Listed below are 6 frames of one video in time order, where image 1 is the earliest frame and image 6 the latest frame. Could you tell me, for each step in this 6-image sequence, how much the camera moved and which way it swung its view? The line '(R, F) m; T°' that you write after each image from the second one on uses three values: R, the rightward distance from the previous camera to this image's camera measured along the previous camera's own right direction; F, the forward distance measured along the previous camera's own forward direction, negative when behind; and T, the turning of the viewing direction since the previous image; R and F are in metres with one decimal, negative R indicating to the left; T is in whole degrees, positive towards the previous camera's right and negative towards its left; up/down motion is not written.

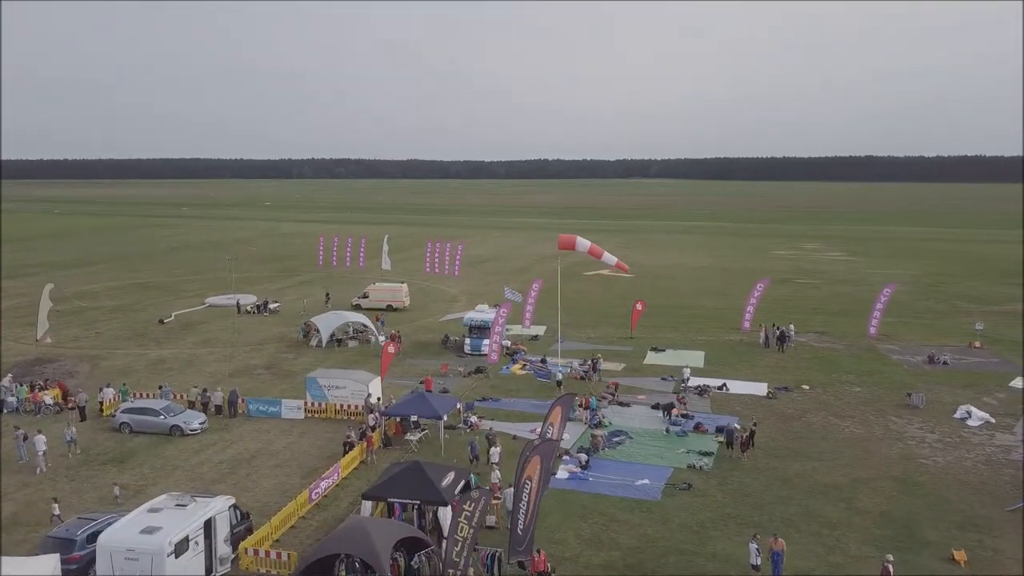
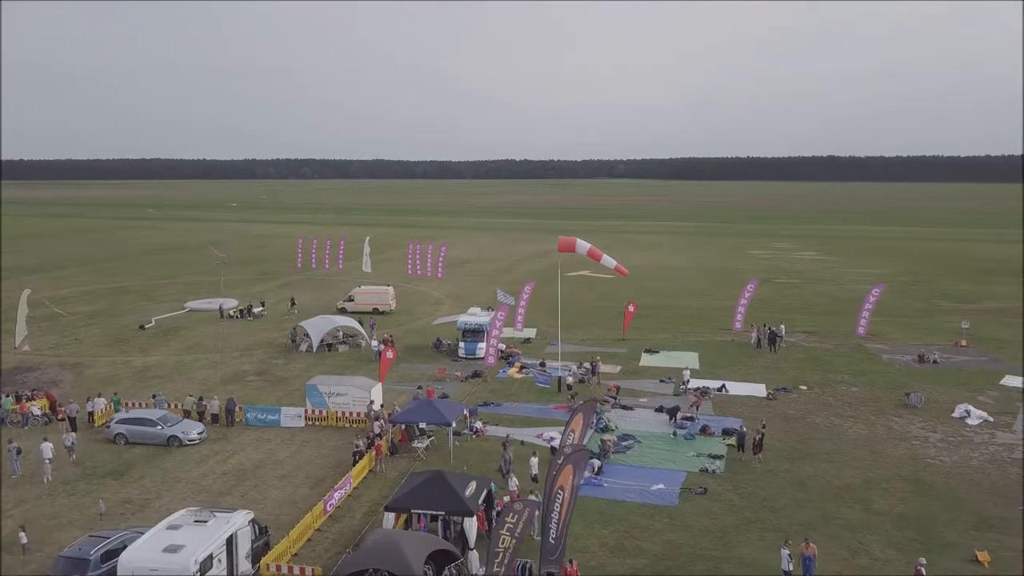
(-0.9, +0.2) m; +2°
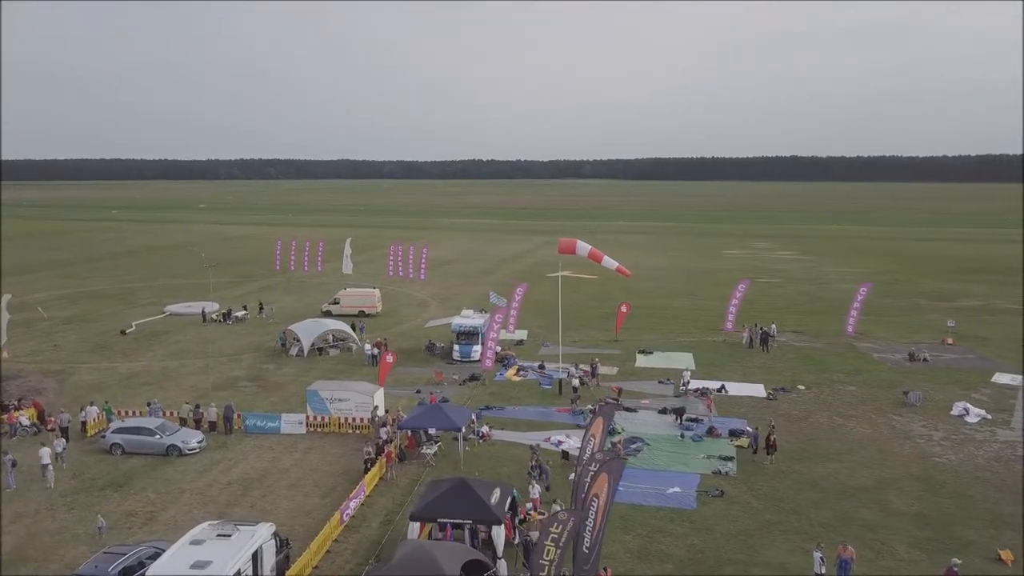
(-1.0, +0.2) m; +2°
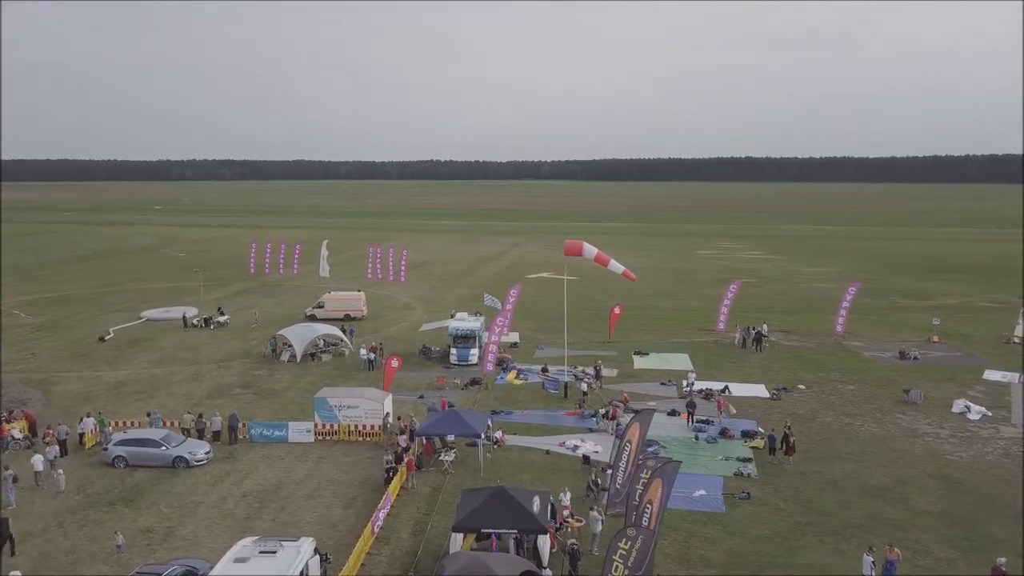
(-1.4, +0.2) m; +3°
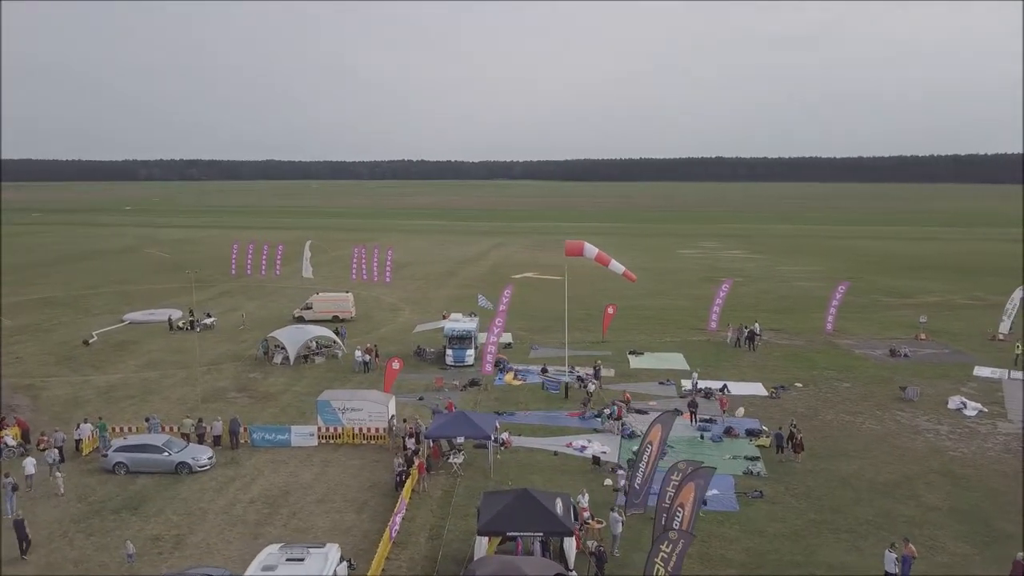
(-0.8, +0.1) m; +2°
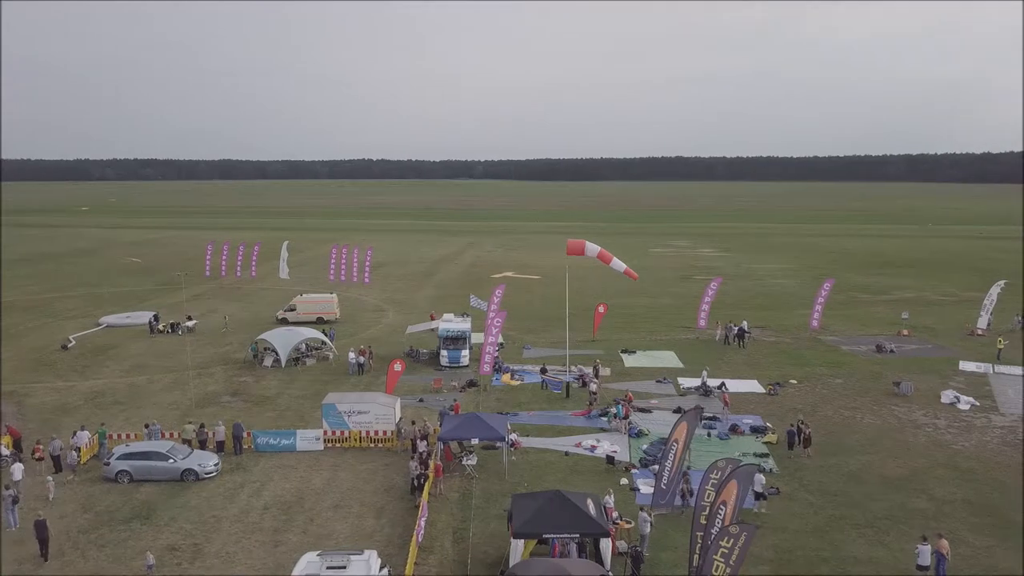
(-1.2, +0.1) m; +2°
